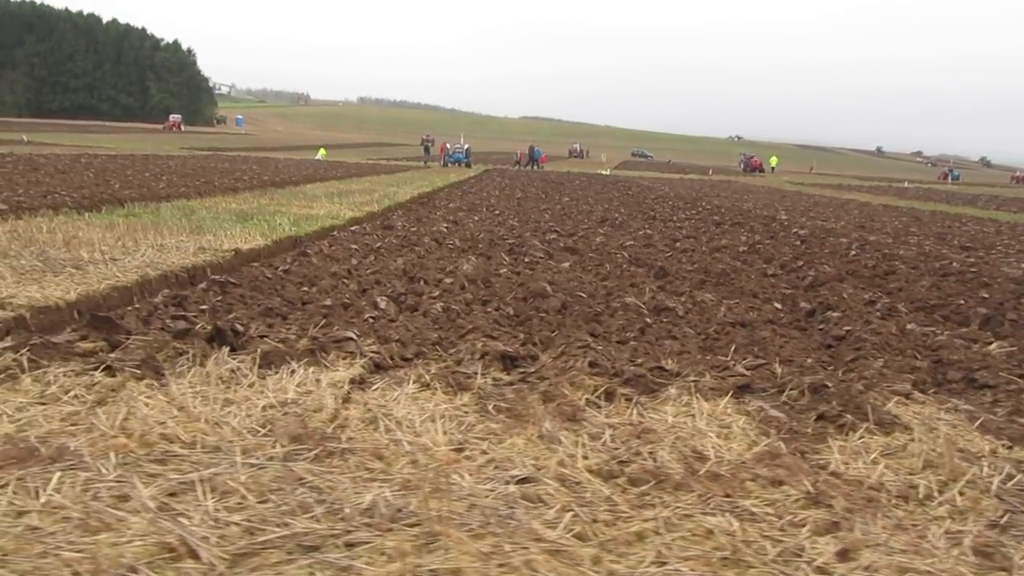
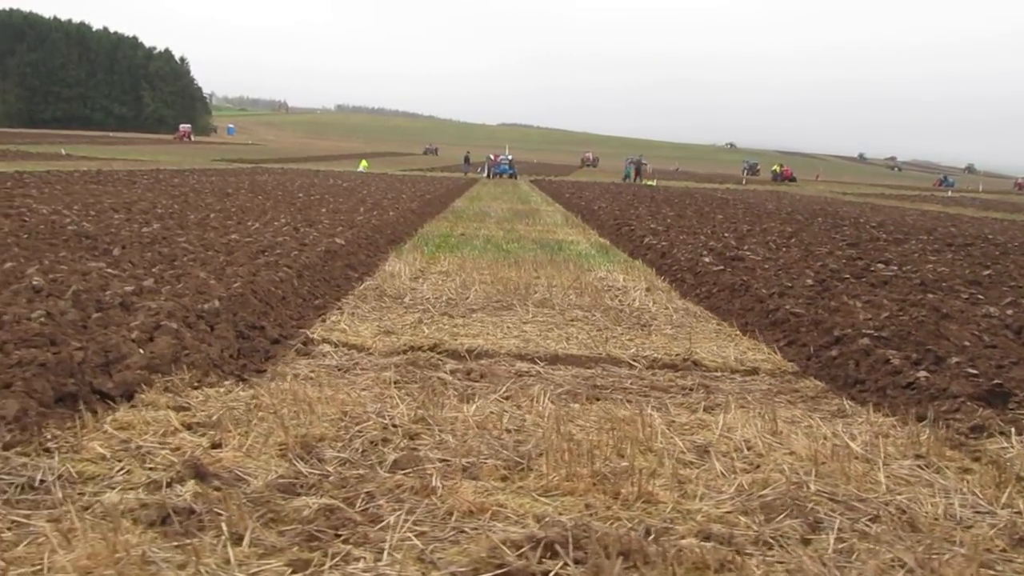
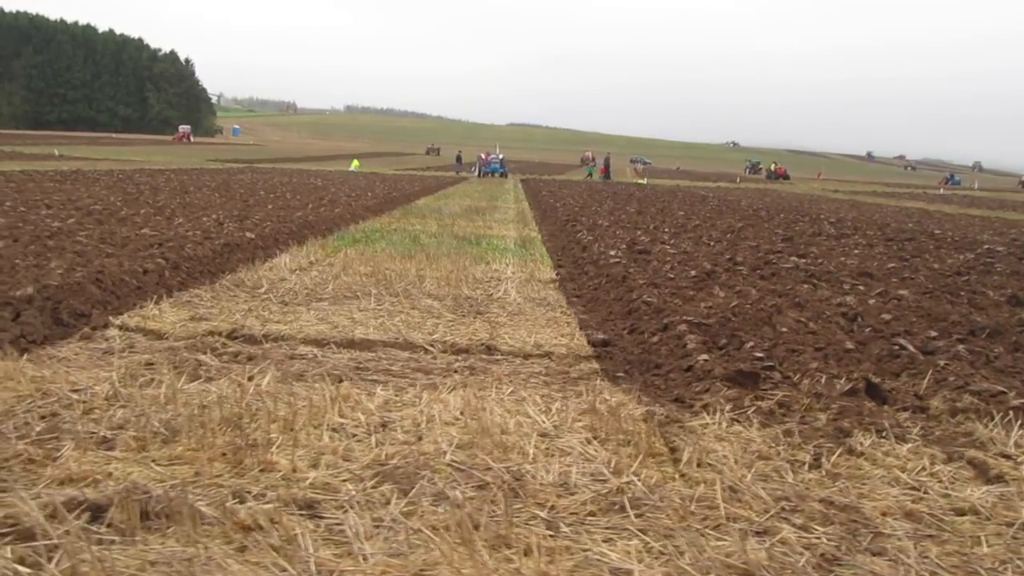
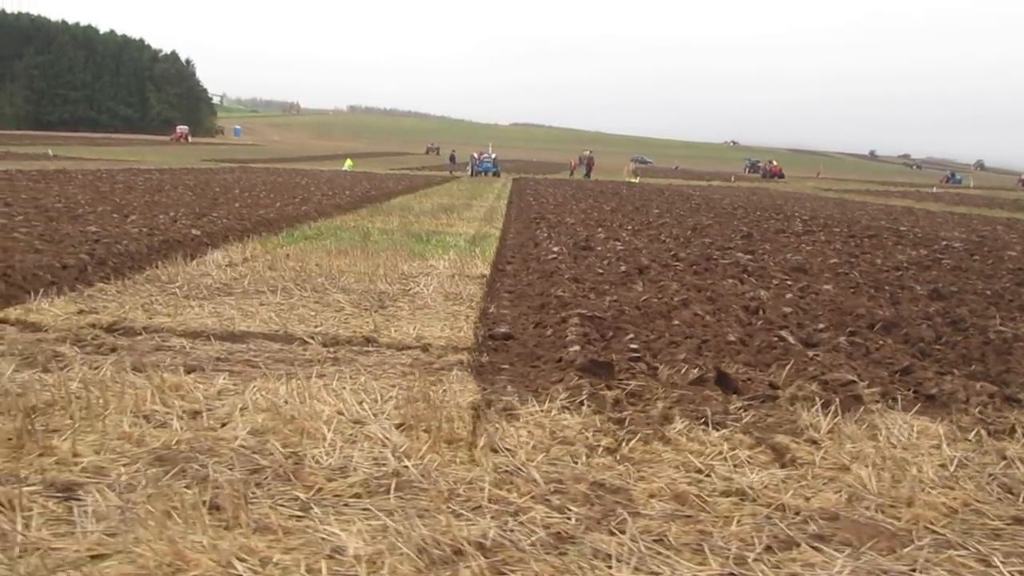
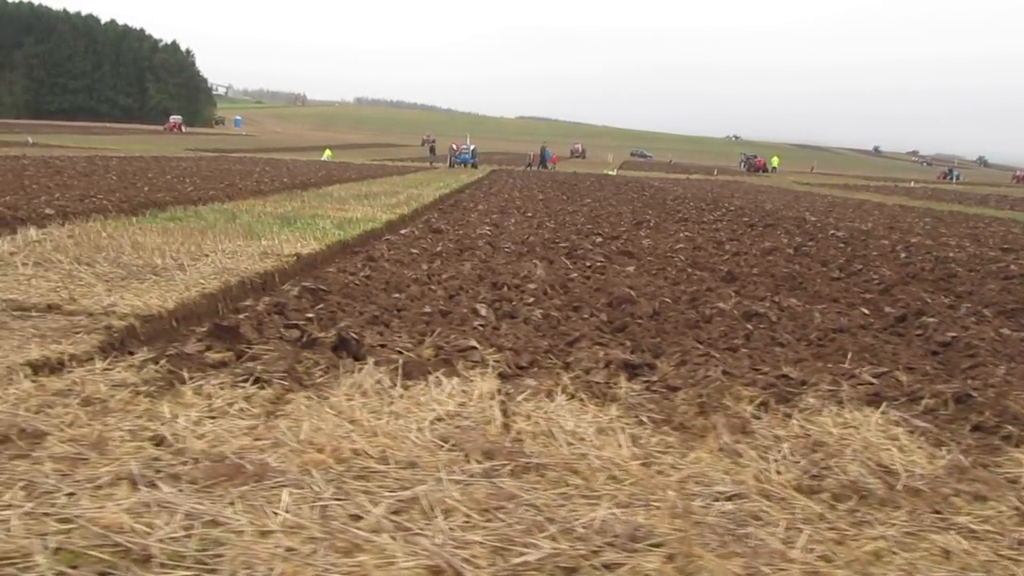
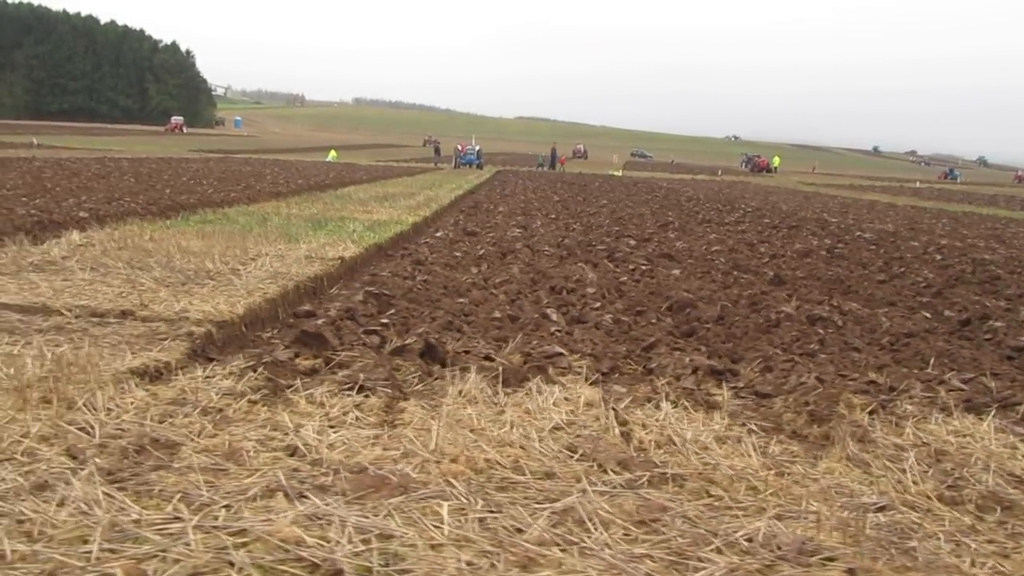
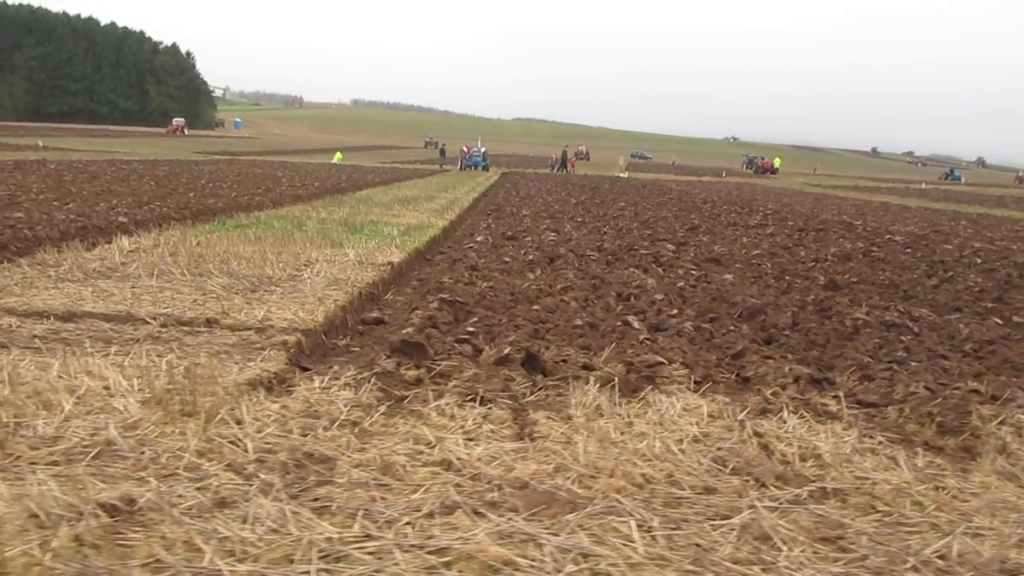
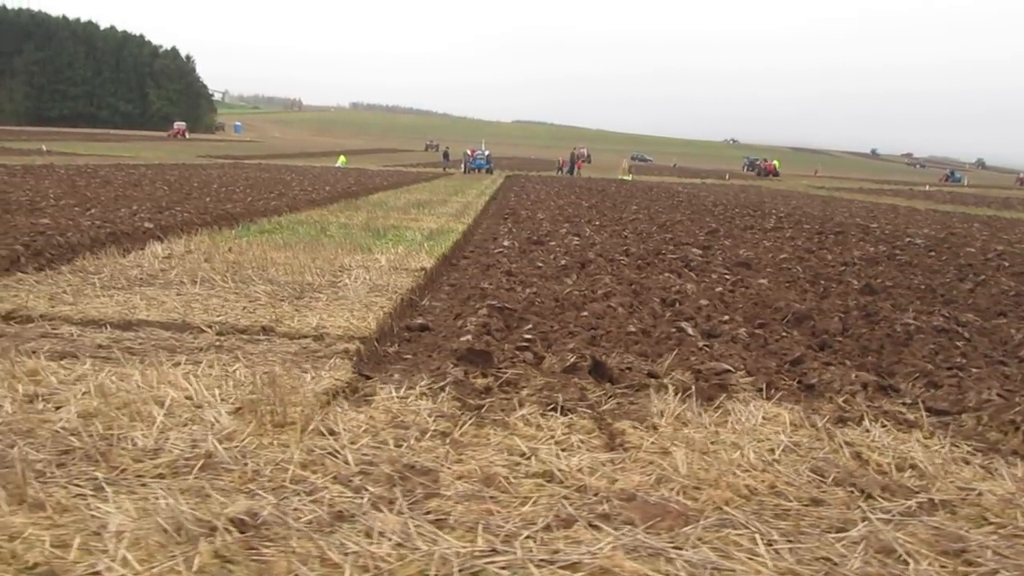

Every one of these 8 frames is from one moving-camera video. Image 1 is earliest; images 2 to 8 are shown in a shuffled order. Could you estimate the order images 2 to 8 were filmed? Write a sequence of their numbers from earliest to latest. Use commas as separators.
5, 6, 7, 8, 4, 3, 2
